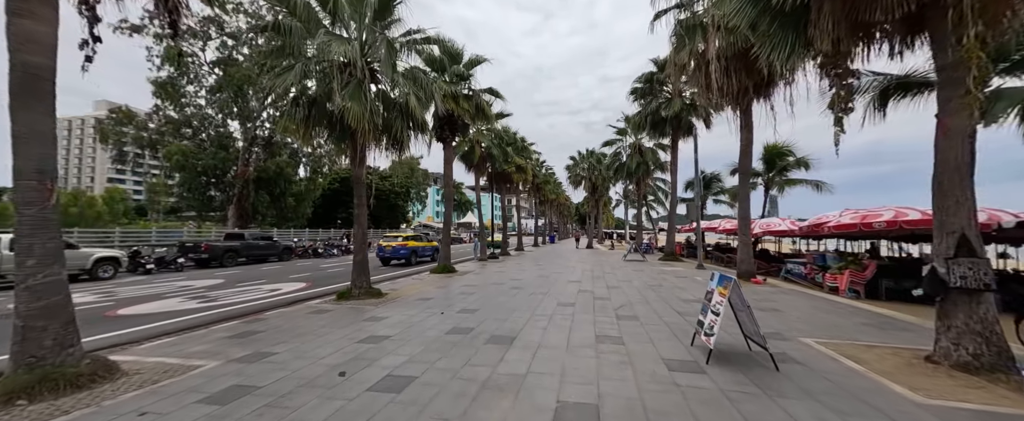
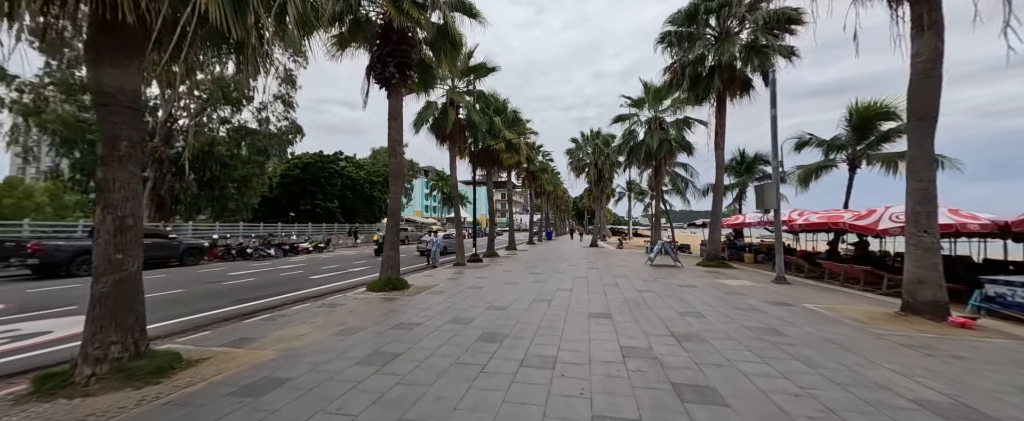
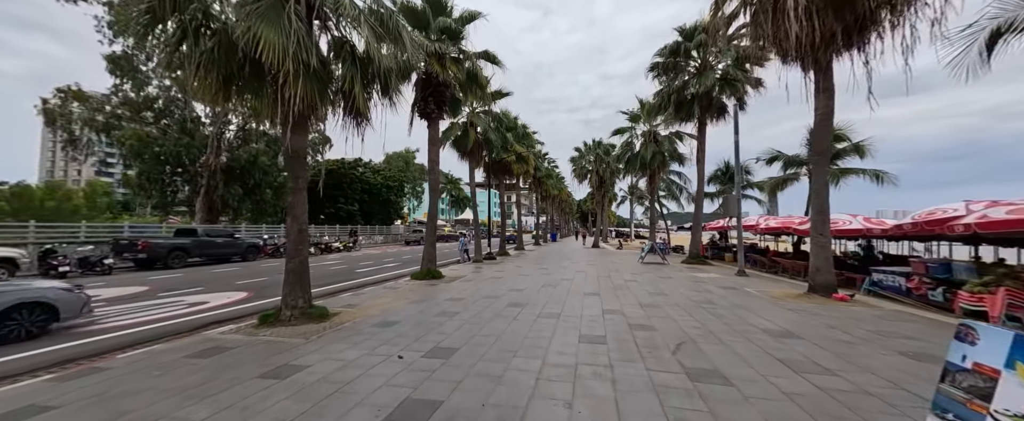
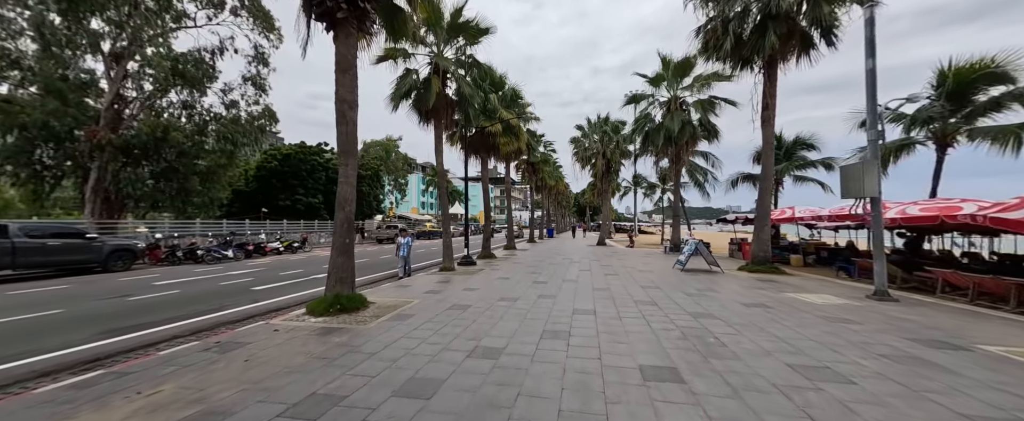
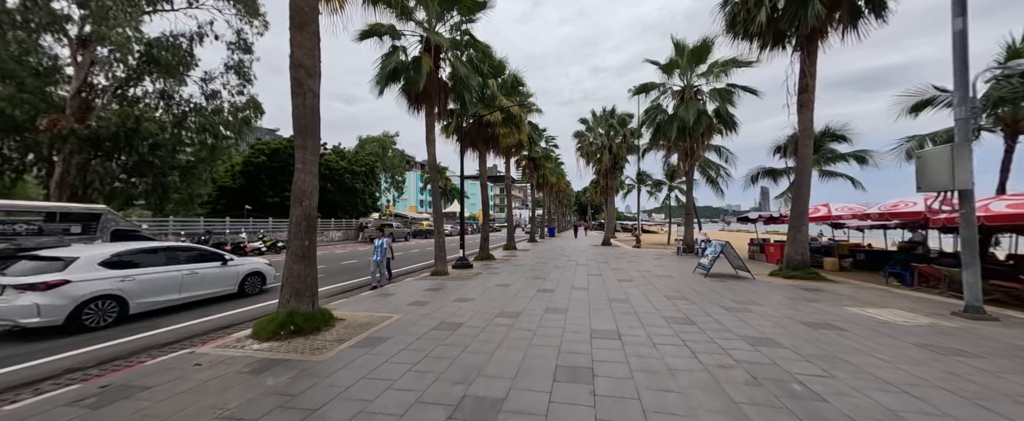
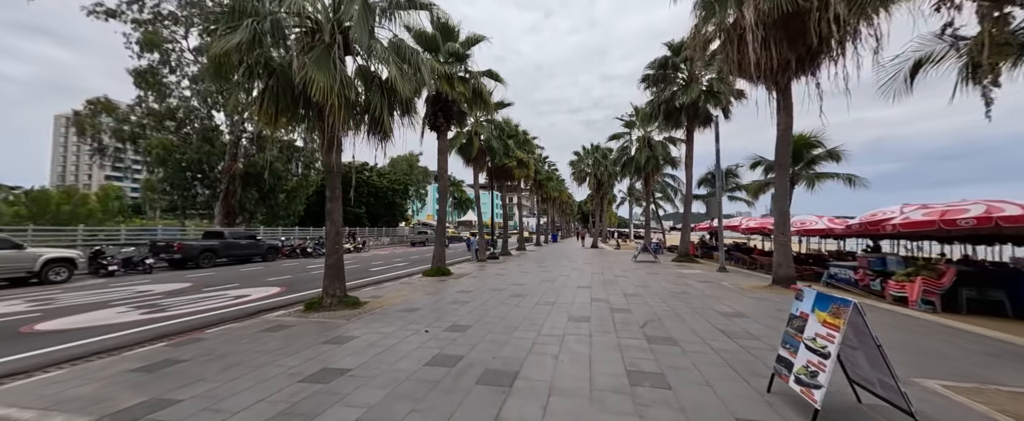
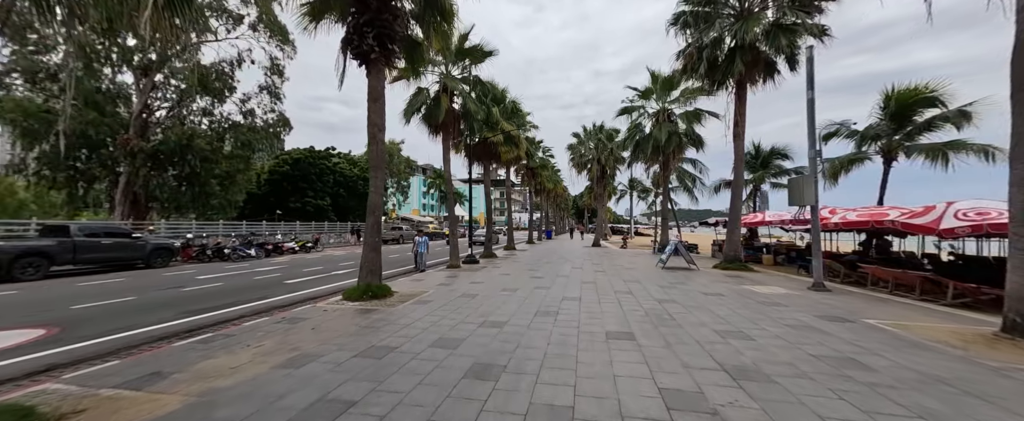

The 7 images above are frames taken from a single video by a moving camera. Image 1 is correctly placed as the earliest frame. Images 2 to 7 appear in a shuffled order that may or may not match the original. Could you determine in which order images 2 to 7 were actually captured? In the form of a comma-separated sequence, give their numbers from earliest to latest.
6, 3, 2, 7, 4, 5
